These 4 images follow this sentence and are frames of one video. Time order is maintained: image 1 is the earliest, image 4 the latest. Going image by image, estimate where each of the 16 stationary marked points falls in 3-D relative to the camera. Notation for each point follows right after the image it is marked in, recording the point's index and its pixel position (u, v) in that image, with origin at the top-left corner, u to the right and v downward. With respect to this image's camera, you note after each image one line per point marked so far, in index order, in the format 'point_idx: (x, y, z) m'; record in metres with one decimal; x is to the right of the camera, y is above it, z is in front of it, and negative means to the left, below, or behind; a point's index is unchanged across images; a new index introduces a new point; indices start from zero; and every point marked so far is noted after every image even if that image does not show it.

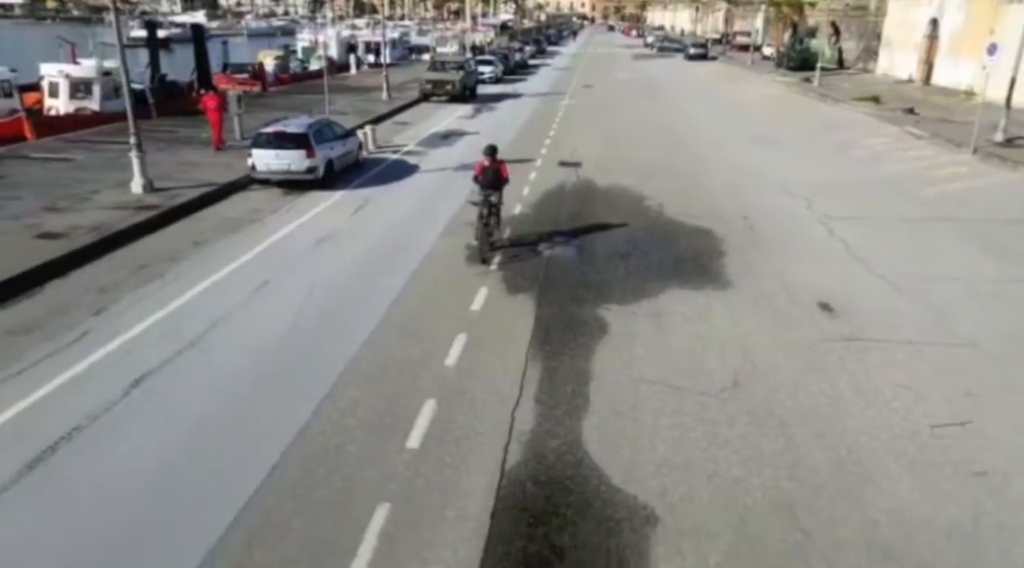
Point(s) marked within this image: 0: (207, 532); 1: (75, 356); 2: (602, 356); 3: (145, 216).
0: (-2.4, -1.8, +5.9) m
1: (-5.1, -0.8, +8.8) m
2: (+1.1, -0.8, +9.1) m
3: (-6.5, +1.3, +13.7) m
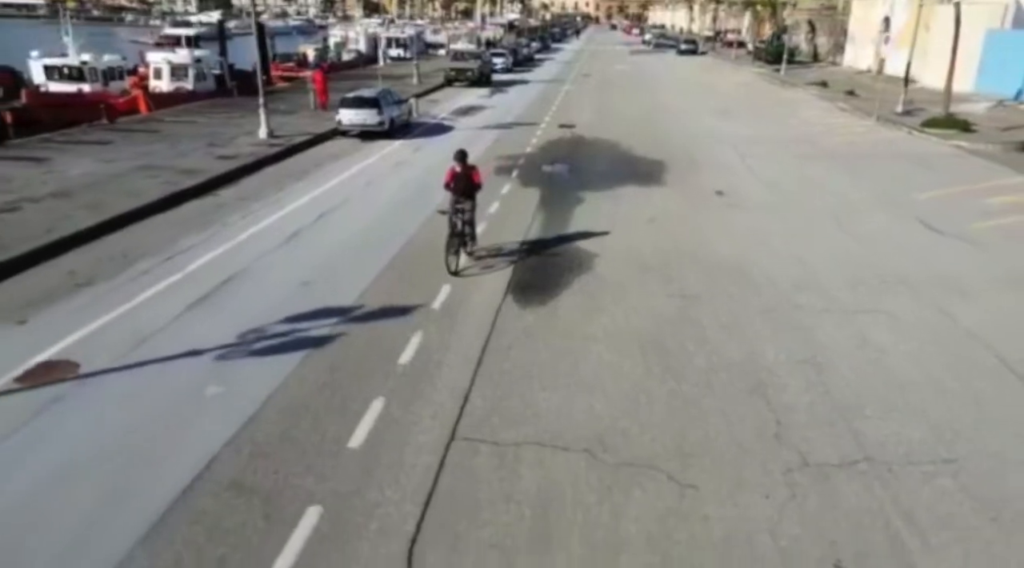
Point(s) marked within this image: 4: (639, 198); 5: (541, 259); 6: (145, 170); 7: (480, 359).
0: (-2.1, +0.5, +12.5) m
1: (-4.8, +1.5, +15.4) m
2: (+1.4, +1.6, +15.7) m
3: (-6.2, +3.6, +20.3) m
4: (+2.8, +1.9, +16.9) m
5: (+0.5, +0.5, +12.6) m
6: (-8.3, +2.6, +17.4) m
7: (-0.3, -0.8, +8.9) m
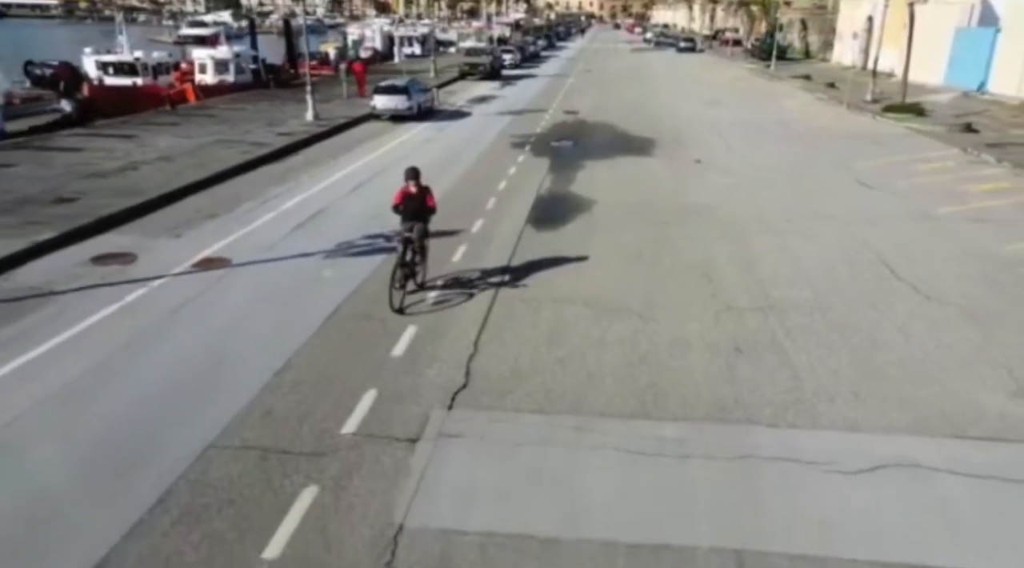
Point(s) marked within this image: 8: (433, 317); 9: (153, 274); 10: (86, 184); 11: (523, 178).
0: (-1.8, +1.7, +16.0) m
1: (-4.4, +2.7, +18.9) m
2: (+1.8, +2.8, +19.2) m
3: (-5.8, +4.8, +23.8) m
4: (+3.1, +3.2, +20.4) m
5: (+0.8, +1.7, +16.1) m
6: (-7.9, +3.8, +20.9) m
7: (0.0, +0.4, +12.4) m
8: (-1.0, -0.4, +9.9) m
9: (-5.1, +0.2, +11.1) m
10: (-8.5, +2.0, +15.4) m
11: (+0.3, +2.6, +18.6) m
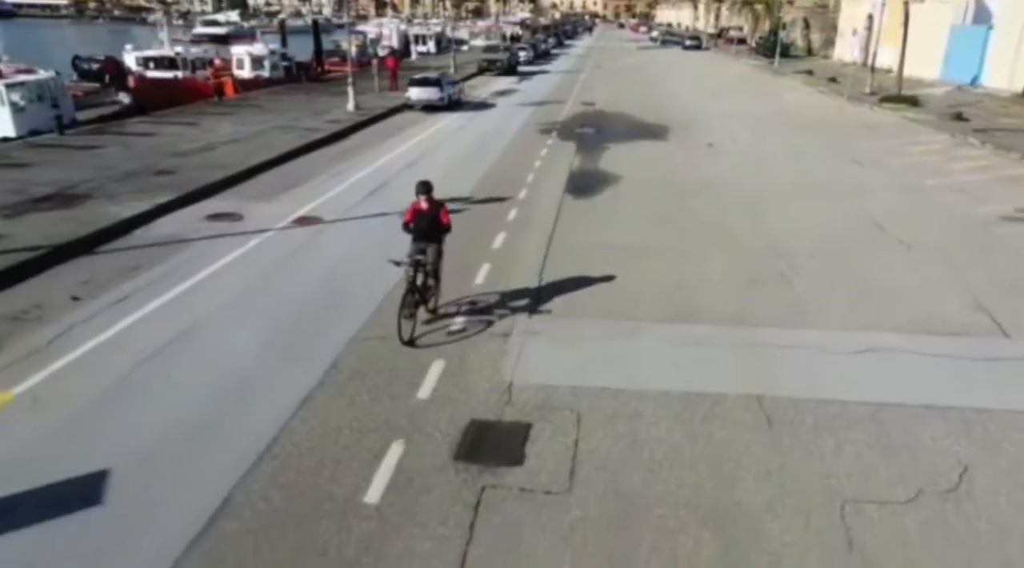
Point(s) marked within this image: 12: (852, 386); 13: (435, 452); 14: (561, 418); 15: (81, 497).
0: (-0.9, +2.5, +18.2) m
1: (-3.6, +3.6, +21.1) m
2: (+2.6, +3.6, +21.3) m
3: (-4.9, +5.6, +26.0) m
4: (+4.0, +4.0, +22.5) m
5: (+1.7, +2.5, +18.2) m
6: (-7.0, +4.6, +23.1) m
7: (+0.8, +1.2, +14.5) m
8: (-0.2, +0.4, +12.1) m
9: (-4.3, +1.0, +13.2) m
10: (-7.7, +2.8, +17.5) m
11: (+1.1, +3.4, +20.7) m
12: (+3.5, -1.0, +7.9) m
13: (-0.6, -1.4, +6.7) m
14: (+0.5, -1.3, +7.2) m
15: (-3.3, -1.7, +6.0) m
